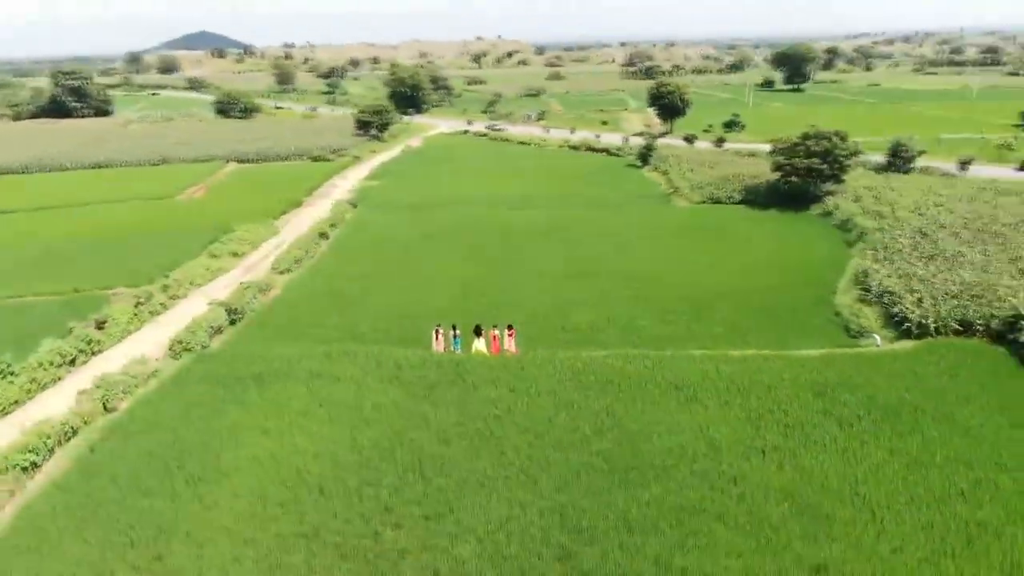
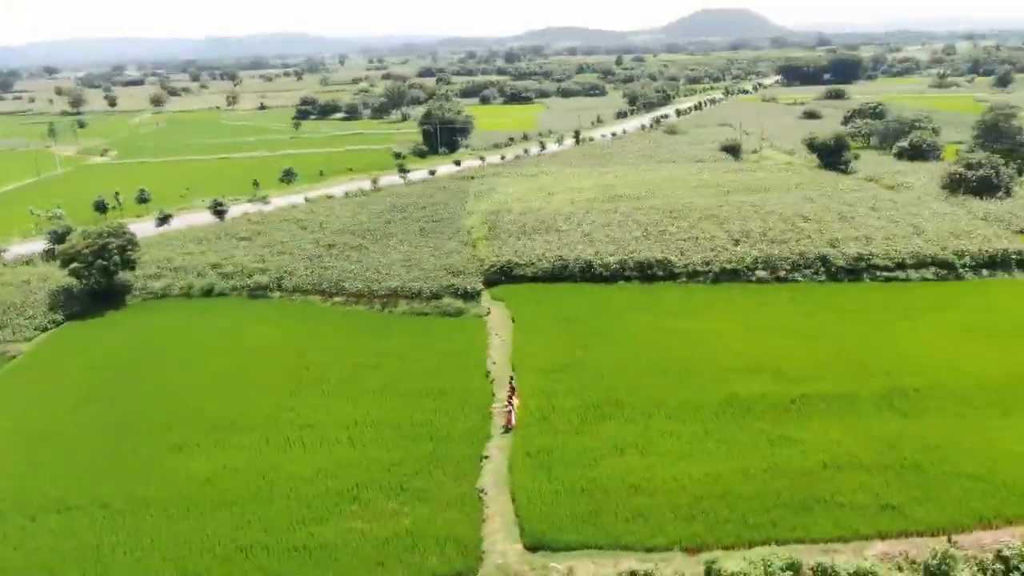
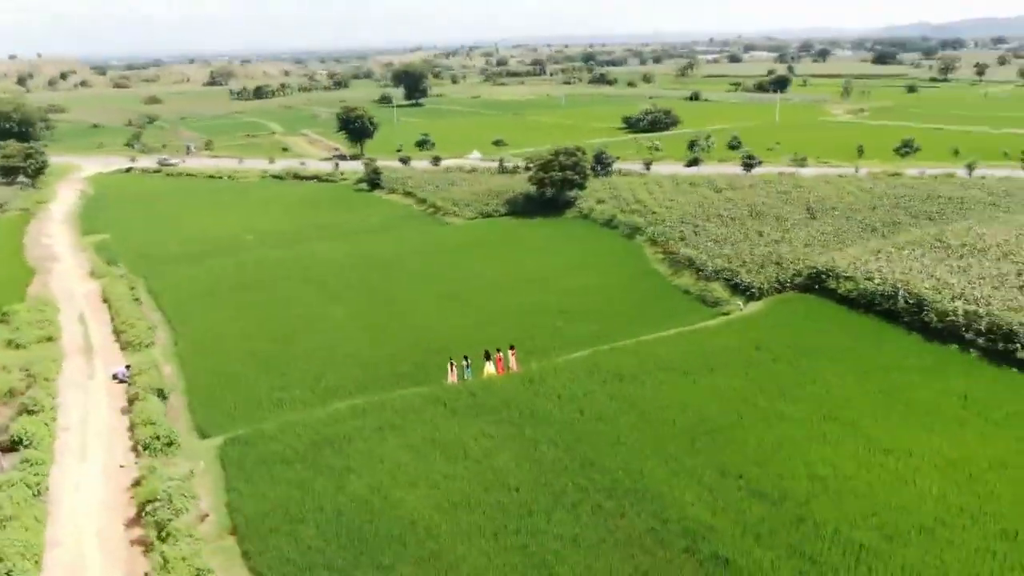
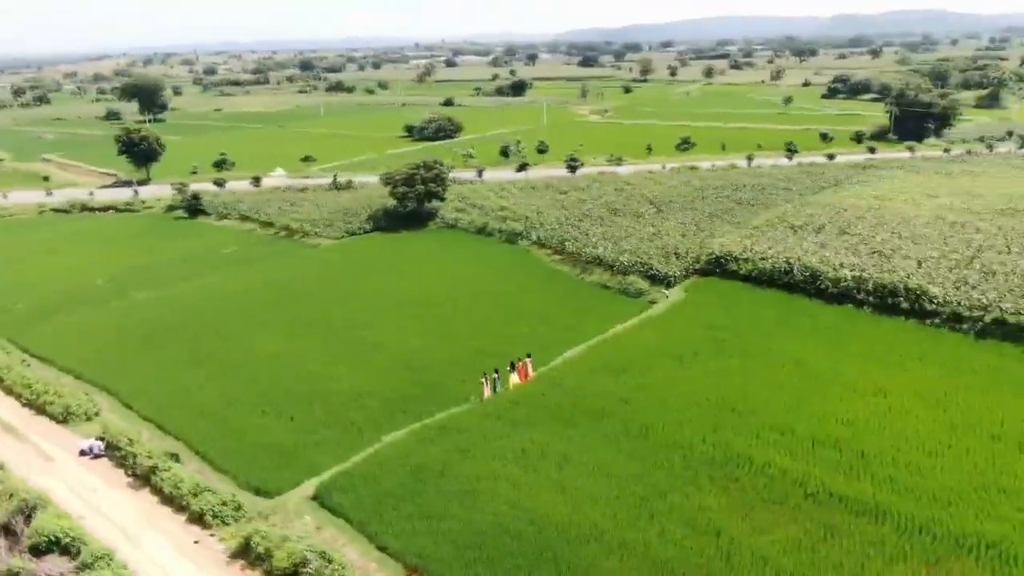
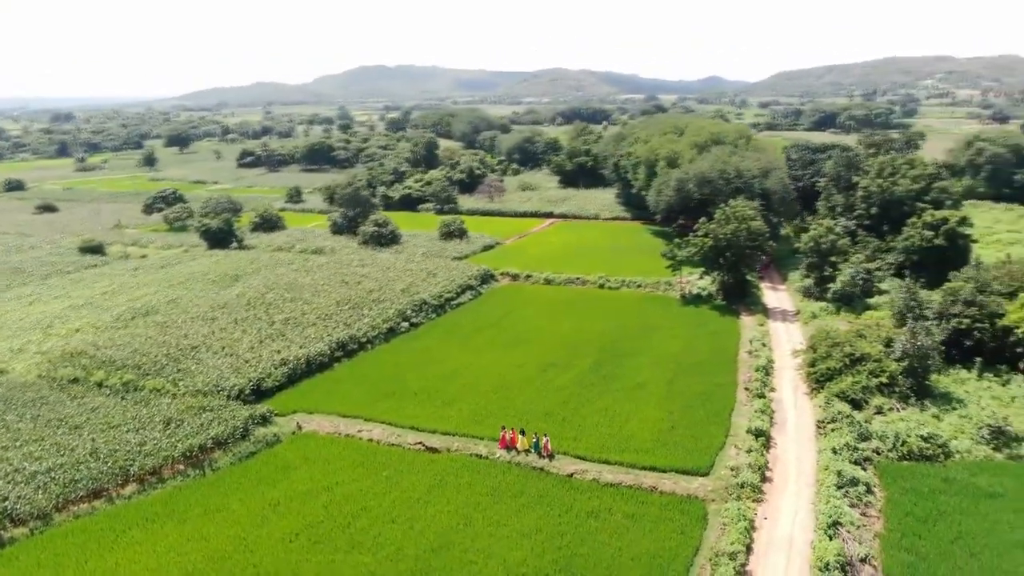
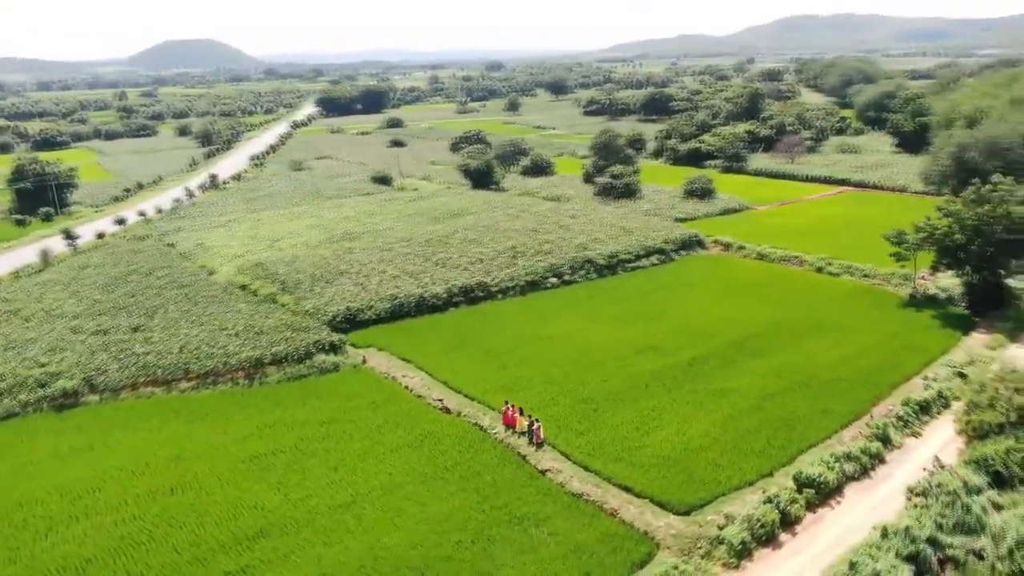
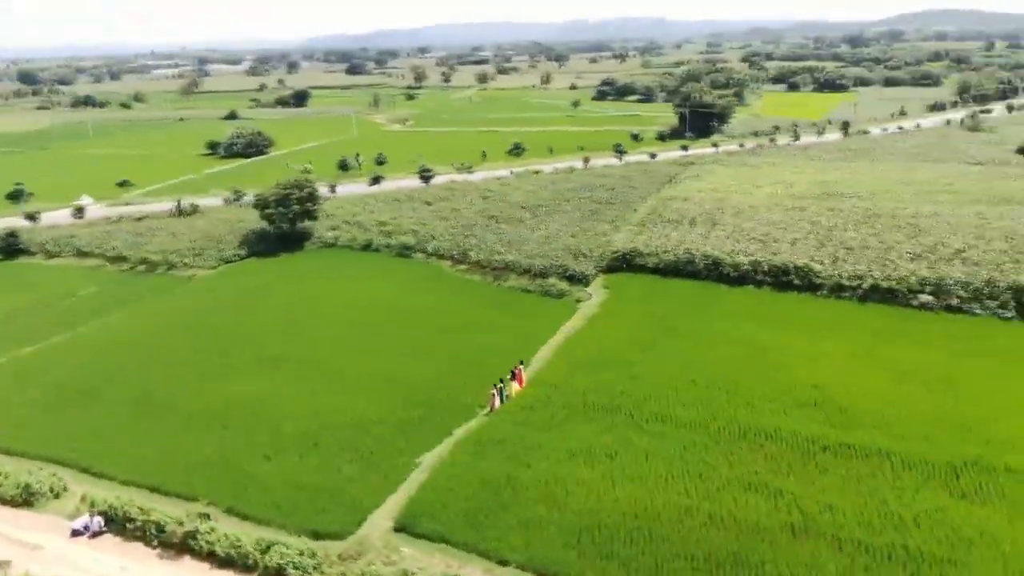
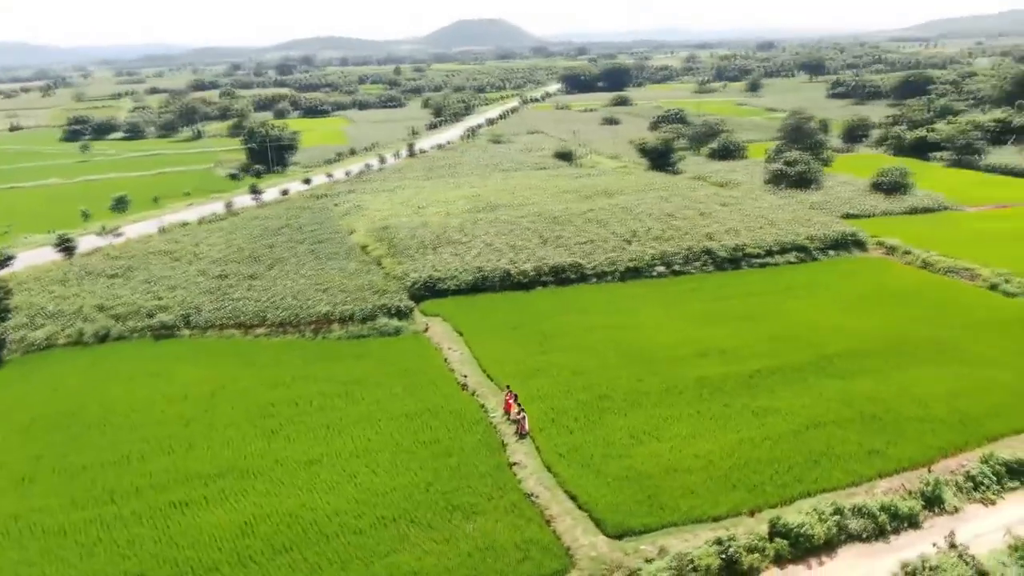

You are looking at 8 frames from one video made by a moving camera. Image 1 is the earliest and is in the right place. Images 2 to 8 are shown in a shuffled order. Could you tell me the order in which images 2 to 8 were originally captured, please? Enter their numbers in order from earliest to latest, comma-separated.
3, 4, 7, 2, 8, 6, 5
